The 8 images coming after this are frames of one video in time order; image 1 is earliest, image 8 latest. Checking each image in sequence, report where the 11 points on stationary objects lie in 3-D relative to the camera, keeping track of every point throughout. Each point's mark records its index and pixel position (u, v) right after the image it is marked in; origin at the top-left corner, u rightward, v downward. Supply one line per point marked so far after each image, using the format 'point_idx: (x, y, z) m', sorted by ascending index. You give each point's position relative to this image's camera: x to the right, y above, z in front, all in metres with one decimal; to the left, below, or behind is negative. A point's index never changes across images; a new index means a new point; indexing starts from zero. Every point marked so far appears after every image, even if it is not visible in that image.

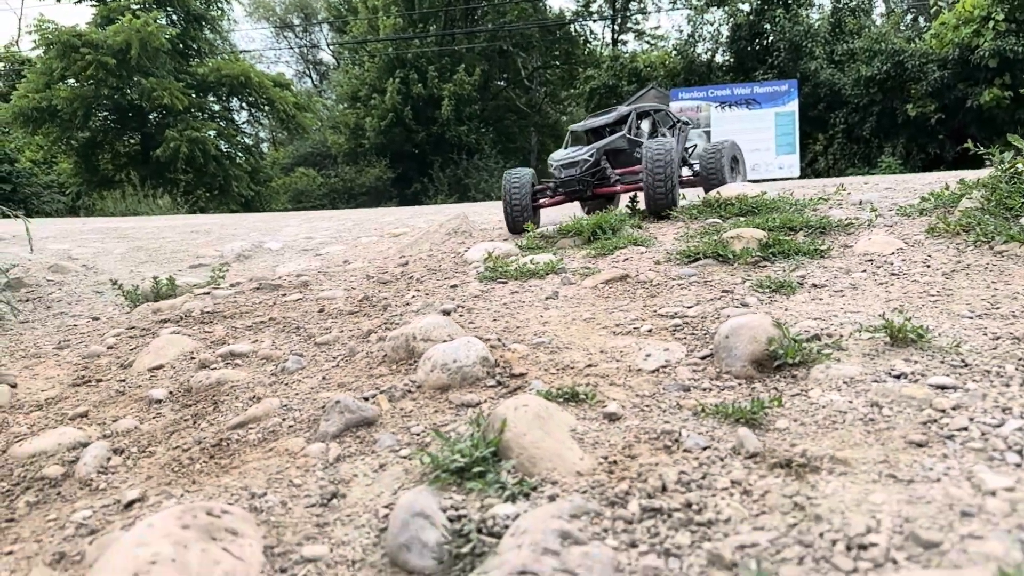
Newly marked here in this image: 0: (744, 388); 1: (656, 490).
0: (+0.7, -0.3, +2.2) m
1: (+0.3, -0.4, +1.7) m
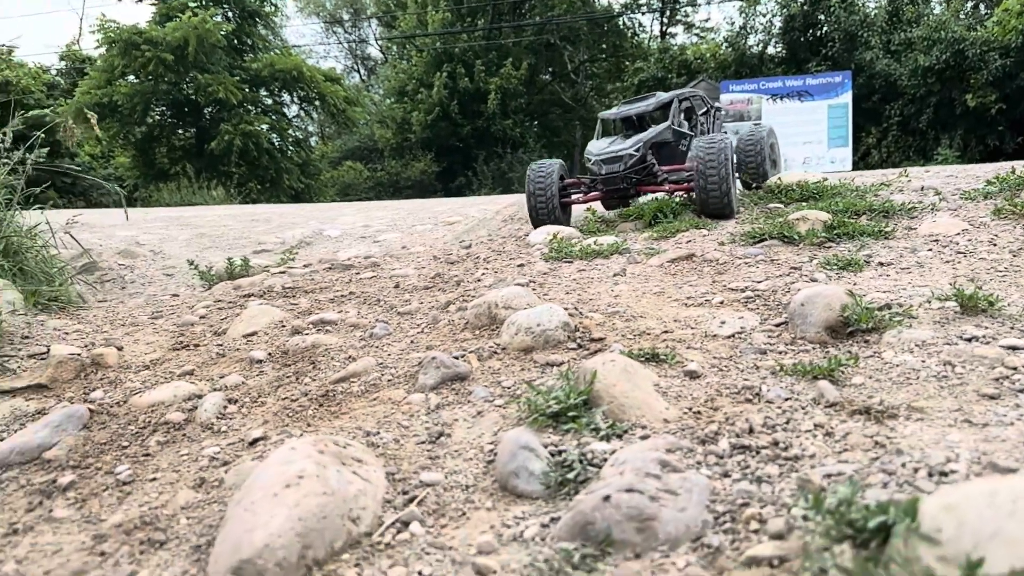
0: (+0.9, -0.2, +2.4) m
1: (+0.6, -0.3, +1.8) m
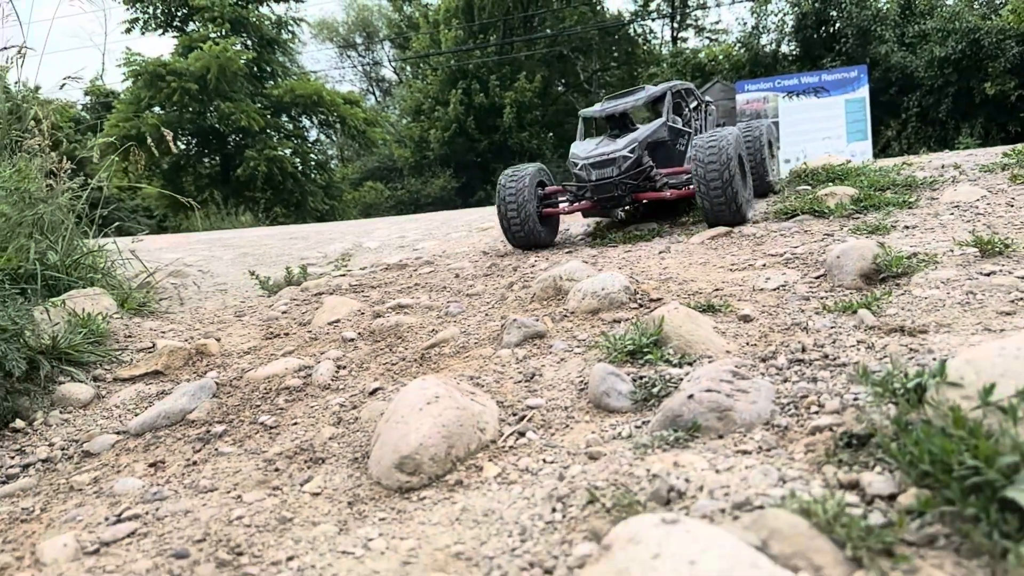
0: (+1.2, 0.0, +2.7) m
1: (+0.8, -0.2, +2.2) m
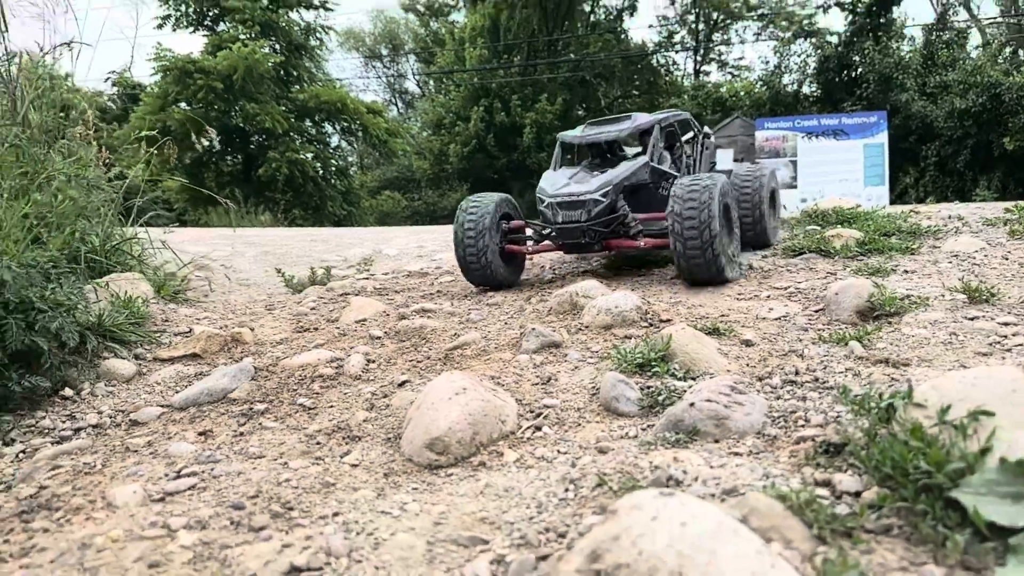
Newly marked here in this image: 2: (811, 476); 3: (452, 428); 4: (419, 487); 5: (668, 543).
0: (+1.3, -0.2, +2.9) m
1: (+0.9, -0.3, +2.4) m
2: (+0.6, -0.4, +1.6) m
3: (-0.2, -0.4, +2.1) m
4: (-0.2, -0.5, +2.0) m
5: (+0.3, -0.4, +1.3) m
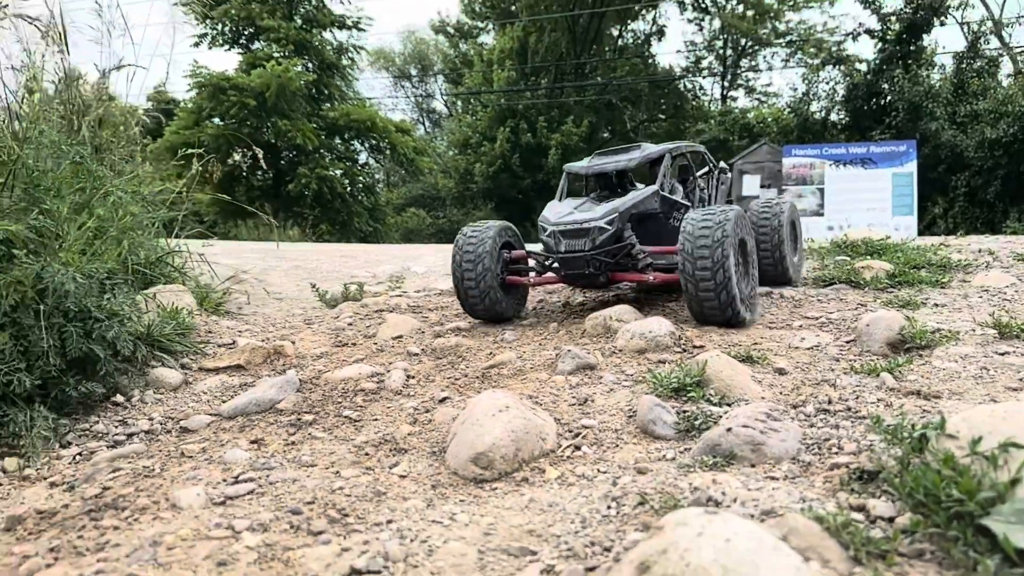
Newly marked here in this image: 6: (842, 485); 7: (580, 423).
0: (+1.4, -0.3, +3.0) m
1: (+1.0, -0.4, +2.5) m
2: (+0.7, -0.5, +1.7) m
3: (0.0, -0.4, +2.2) m
4: (-0.1, -0.6, +2.1) m
5: (+0.4, -0.5, +1.3) m
6: (+0.8, -0.5, +1.8) m
7: (+0.2, -0.5, +2.6) m
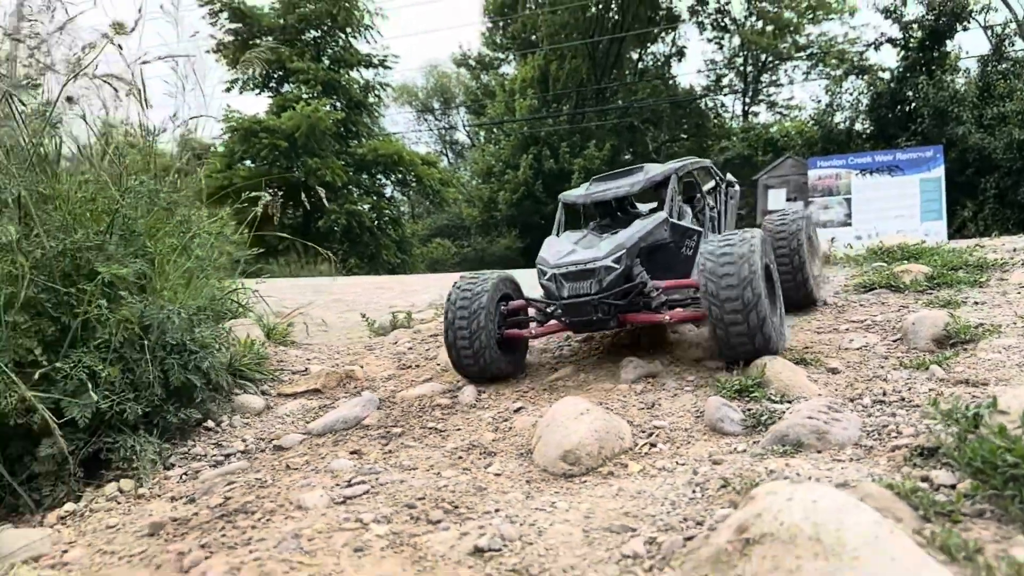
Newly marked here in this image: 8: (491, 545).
0: (+1.7, -0.3, +3.2) m
1: (+1.3, -0.4, +2.7) m
2: (+1.0, -0.5, +1.9) m
3: (+0.2, -0.5, +2.4) m
4: (+0.1, -0.6, +2.3) m
5: (+0.6, -0.5, +1.6) m
6: (+1.0, -0.5, +2.0) m
7: (+0.5, -0.5, +2.8) m
8: (-0.1, -0.6, +1.9) m
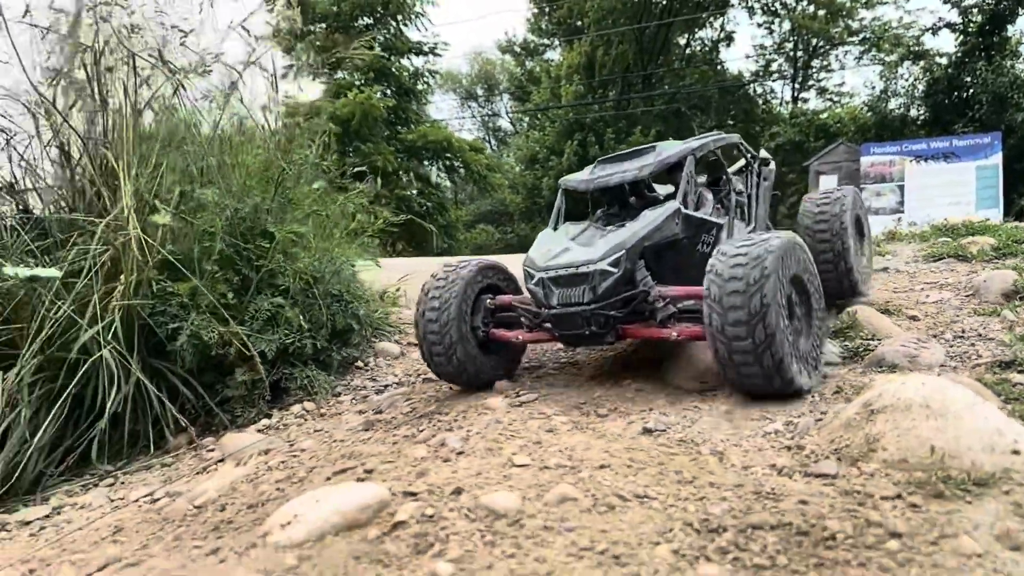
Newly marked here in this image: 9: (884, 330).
0: (+2.3, -0.1, +3.6) m
1: (+1.8, -0.2, +3.2) m
2: (+1.5, -0.3, +2.4) m
3: (+0.8, -0.3, +3.0) m
4: (+0.7, -0.4, +2.8) m
5: (+1.1, -0.3, +2.1) m
6: (+1.5, -0.3, +2.5) m
7: (+1.1, -0.3, +3.3) m
8: (+0.5, -0.5, +2.5) m
9: (+1.6, -0.2, +3.4) m
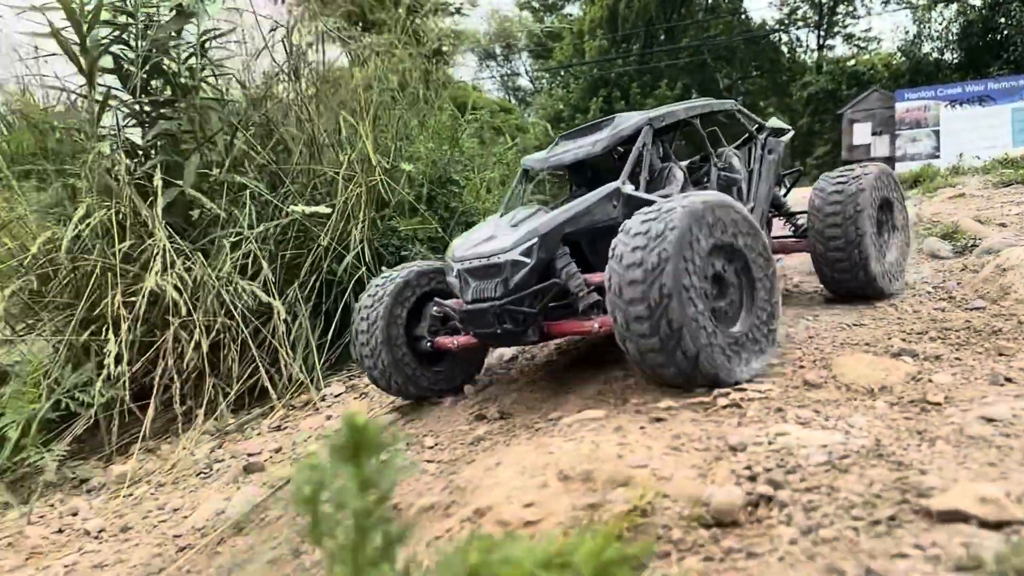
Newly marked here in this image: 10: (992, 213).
0: (+3.3, +0.4, +4.5) m
1: (+2.8, +0.3, +4.1) m
2: (+2.5, +0.2, +3.4) m
3: (+1.7, +0.1, +3.9) m
4: (+1.7, 0.0, +3.8) m
5: (+2.0, +0.1, +3.0) m
6: (+2.5, +0.2, +3.4) m
7: (+2.1, +0.2, +4.3) m
8: (+1.4, 0.0, +3.4) m
9: (+2.6, +0.3, +4.3) m
10: (+3.0, +0.4, +4.8) m
